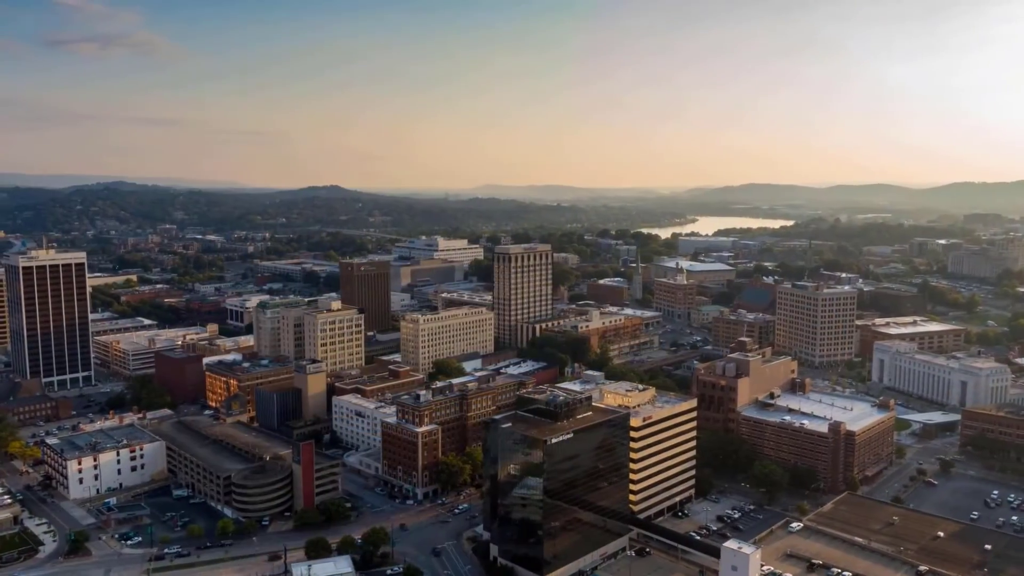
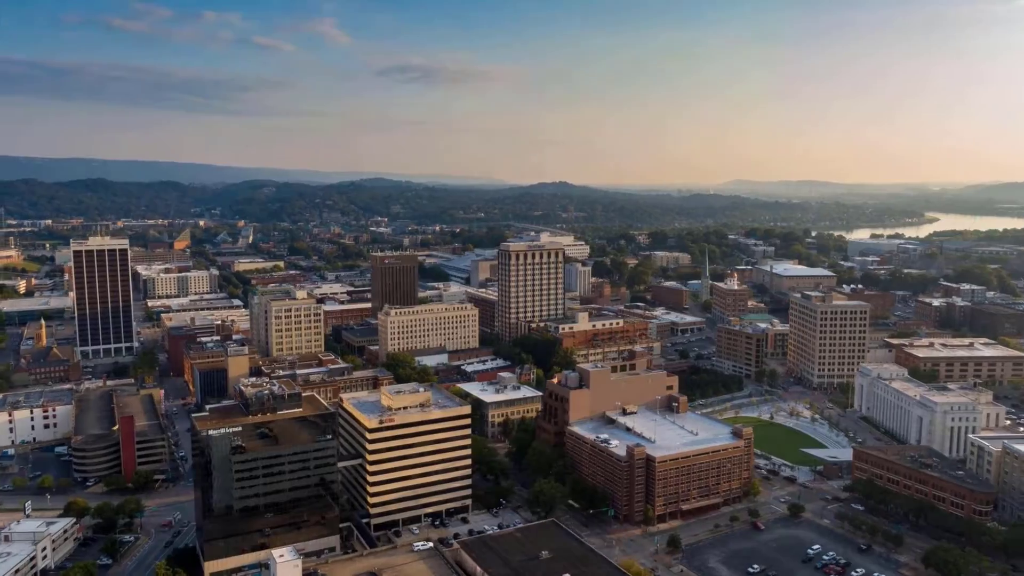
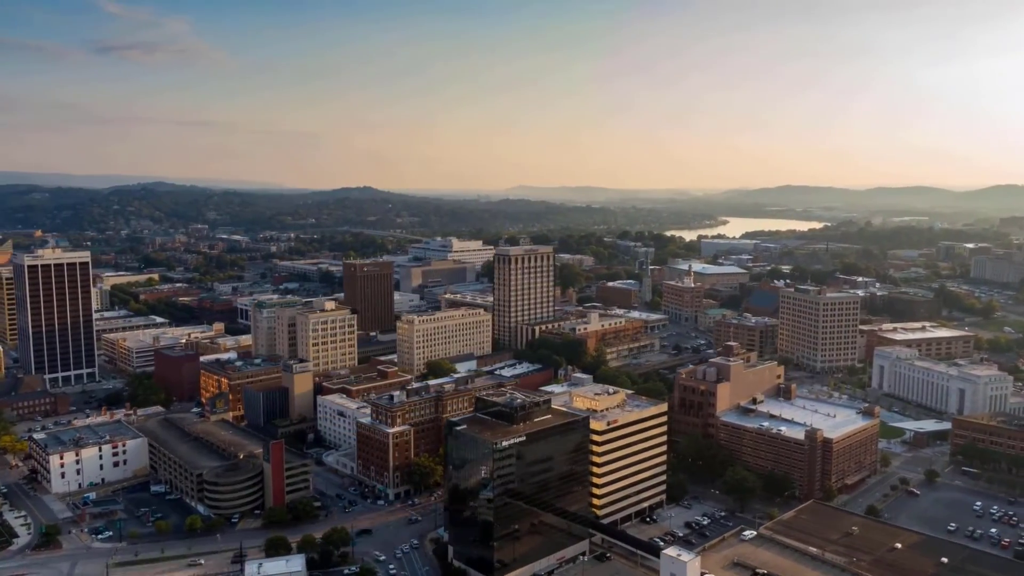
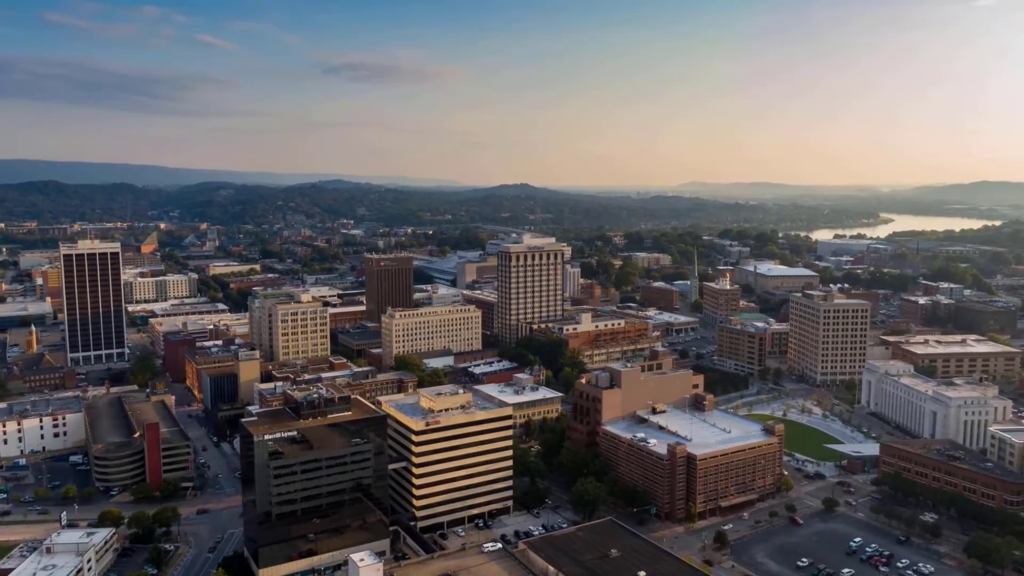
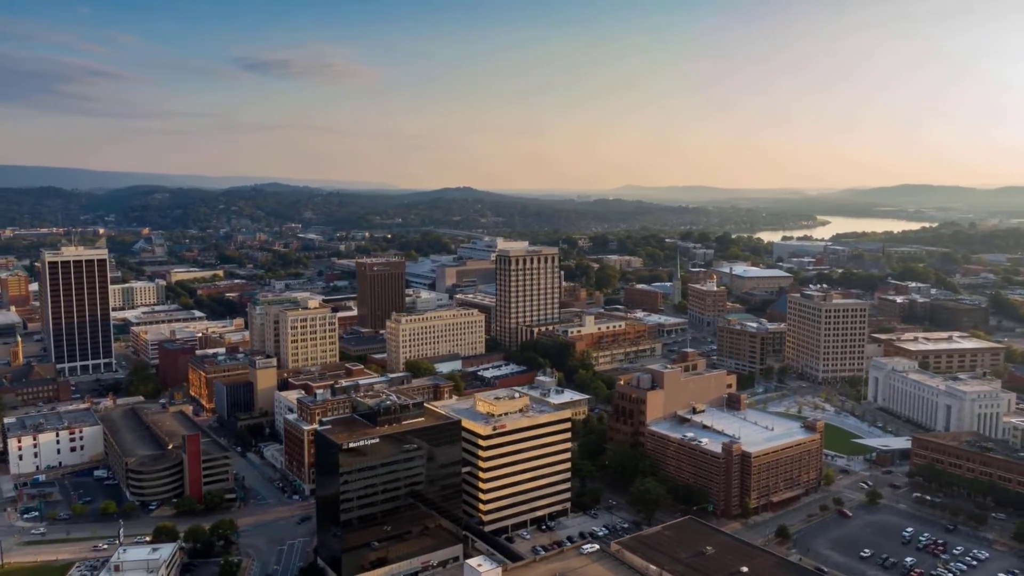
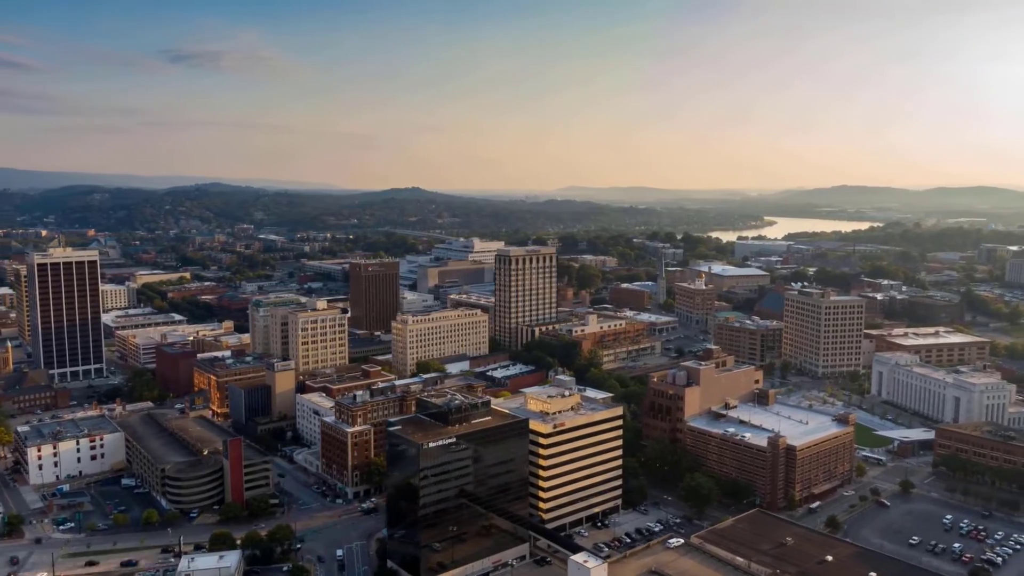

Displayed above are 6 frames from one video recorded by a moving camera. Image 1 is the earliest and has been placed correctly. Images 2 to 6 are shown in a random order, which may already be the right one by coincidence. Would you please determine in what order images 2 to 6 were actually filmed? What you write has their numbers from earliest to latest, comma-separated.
3, 6, 5, 4, 2
